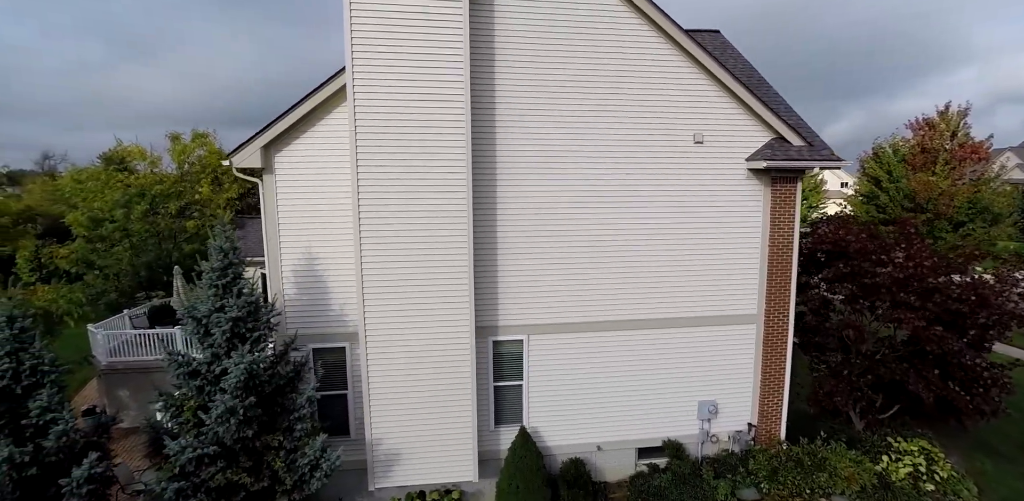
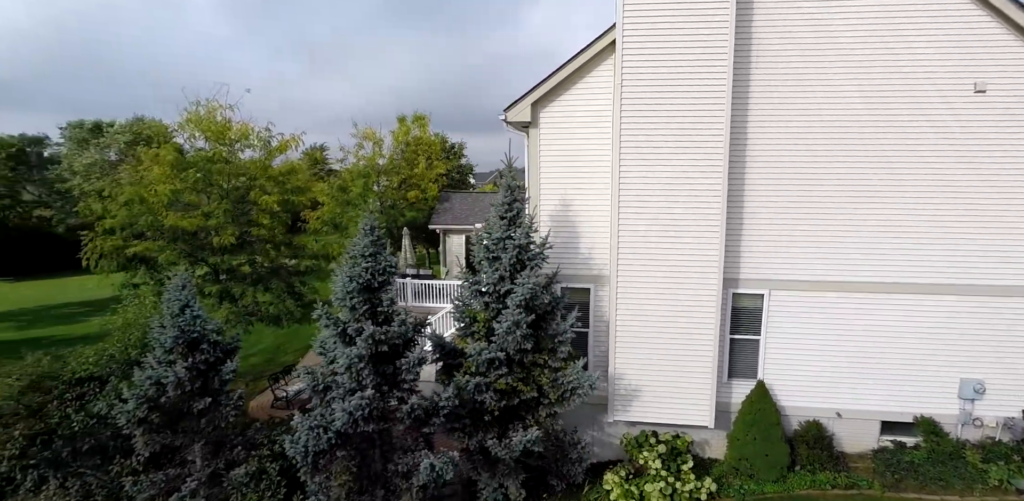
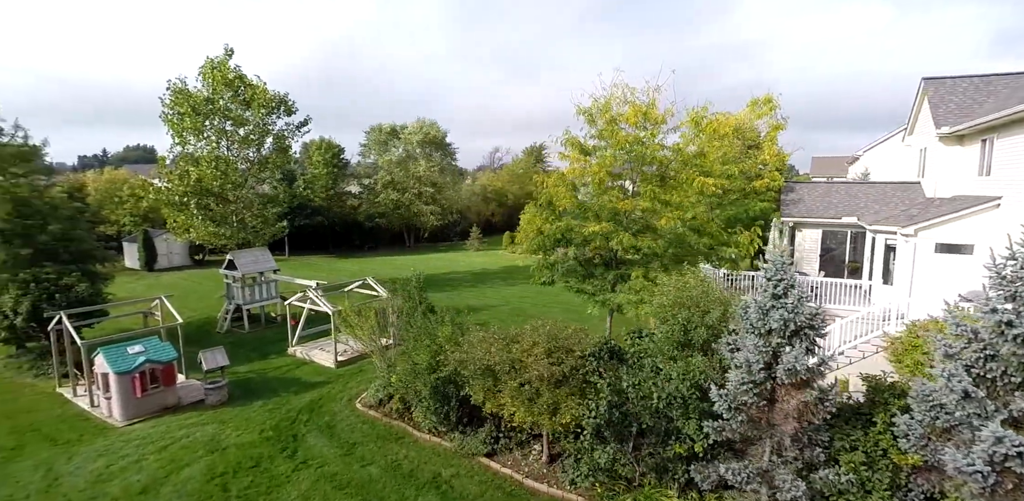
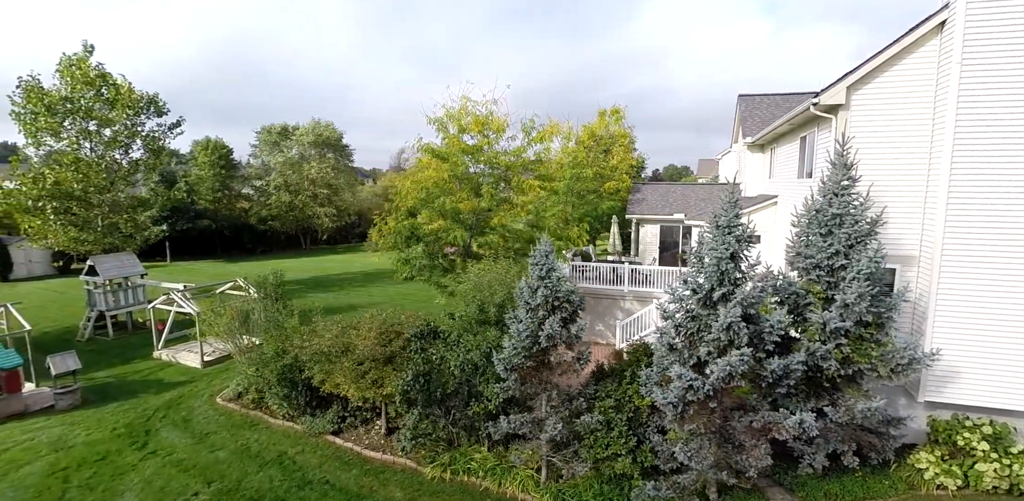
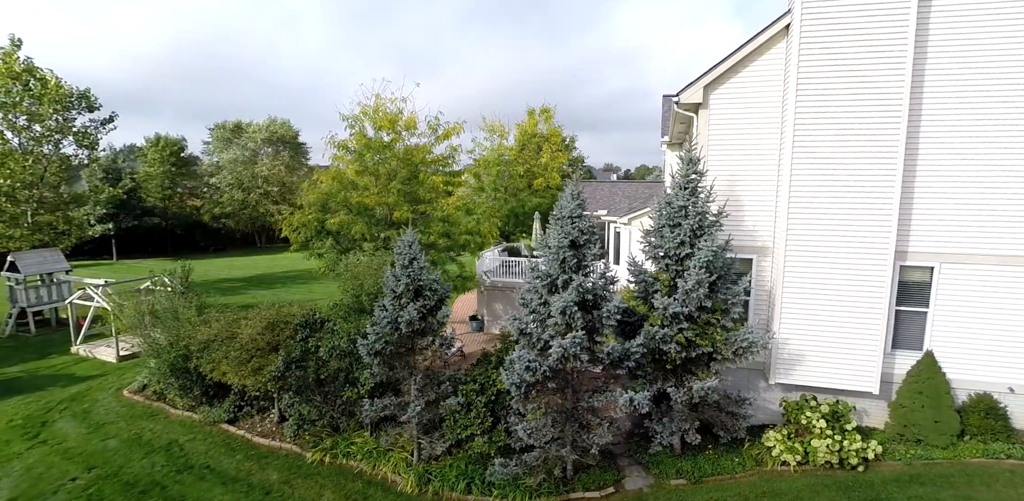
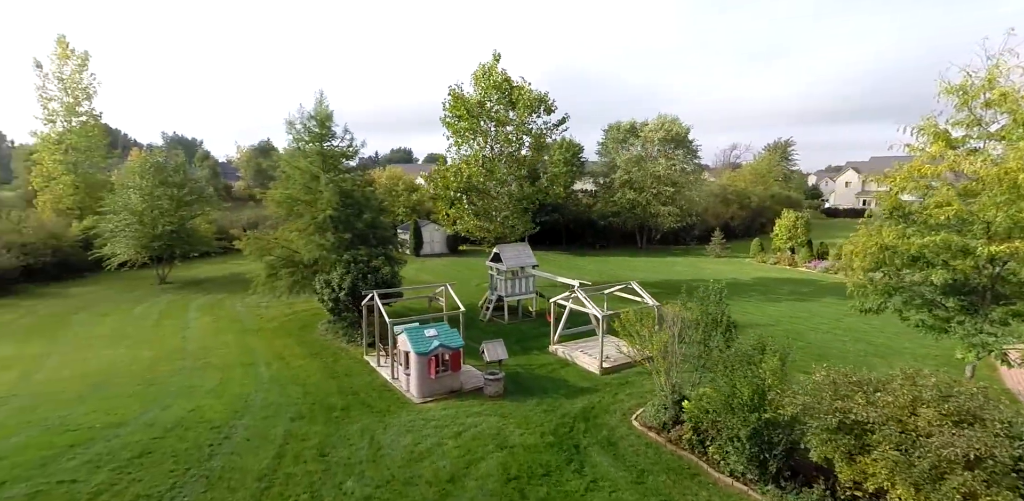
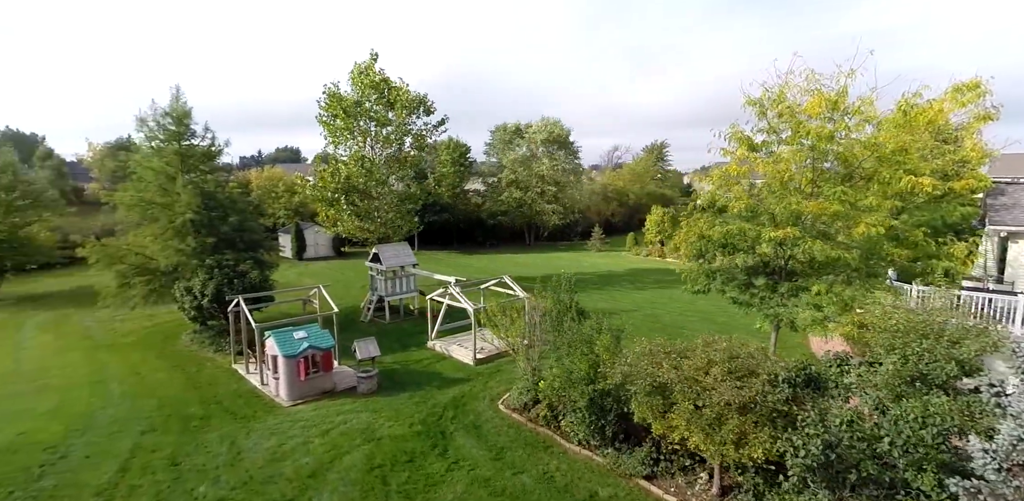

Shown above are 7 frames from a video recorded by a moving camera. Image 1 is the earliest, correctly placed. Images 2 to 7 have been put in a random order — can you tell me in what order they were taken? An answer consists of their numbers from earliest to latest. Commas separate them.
2, 5, 4, 3, 7, 6
